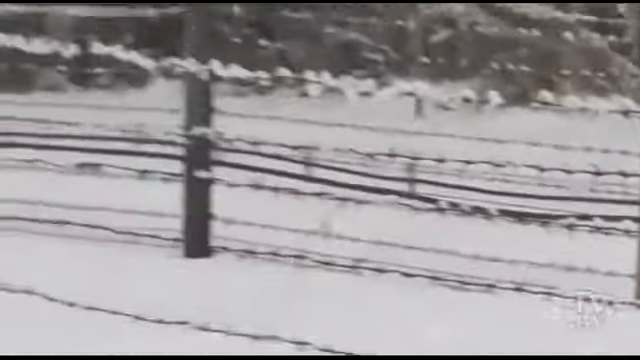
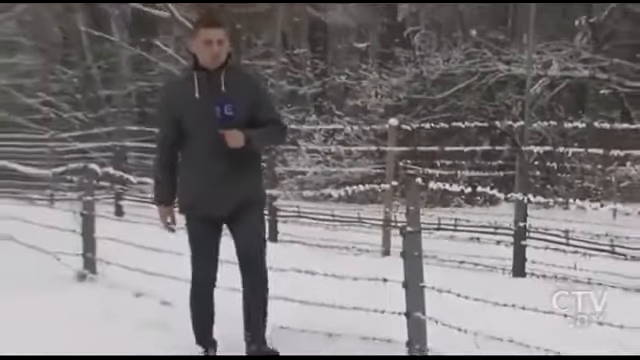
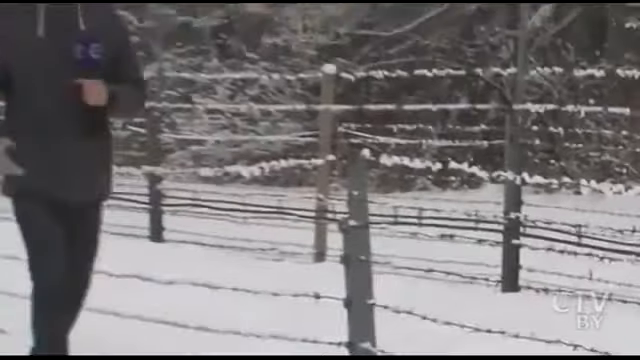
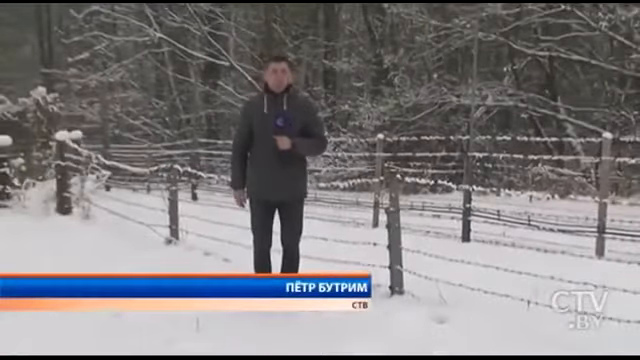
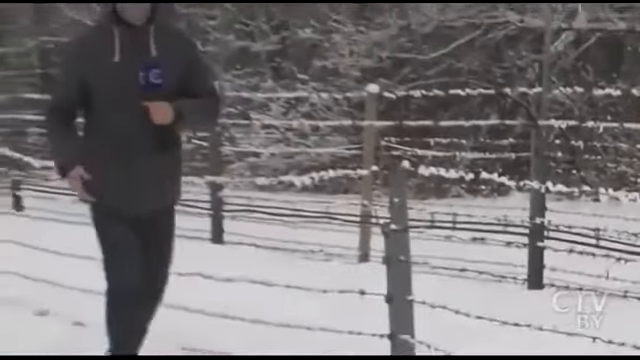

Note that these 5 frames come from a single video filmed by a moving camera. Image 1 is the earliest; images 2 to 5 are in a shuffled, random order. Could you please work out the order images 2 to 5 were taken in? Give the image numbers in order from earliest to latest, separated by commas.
3, 5, 2, 4
